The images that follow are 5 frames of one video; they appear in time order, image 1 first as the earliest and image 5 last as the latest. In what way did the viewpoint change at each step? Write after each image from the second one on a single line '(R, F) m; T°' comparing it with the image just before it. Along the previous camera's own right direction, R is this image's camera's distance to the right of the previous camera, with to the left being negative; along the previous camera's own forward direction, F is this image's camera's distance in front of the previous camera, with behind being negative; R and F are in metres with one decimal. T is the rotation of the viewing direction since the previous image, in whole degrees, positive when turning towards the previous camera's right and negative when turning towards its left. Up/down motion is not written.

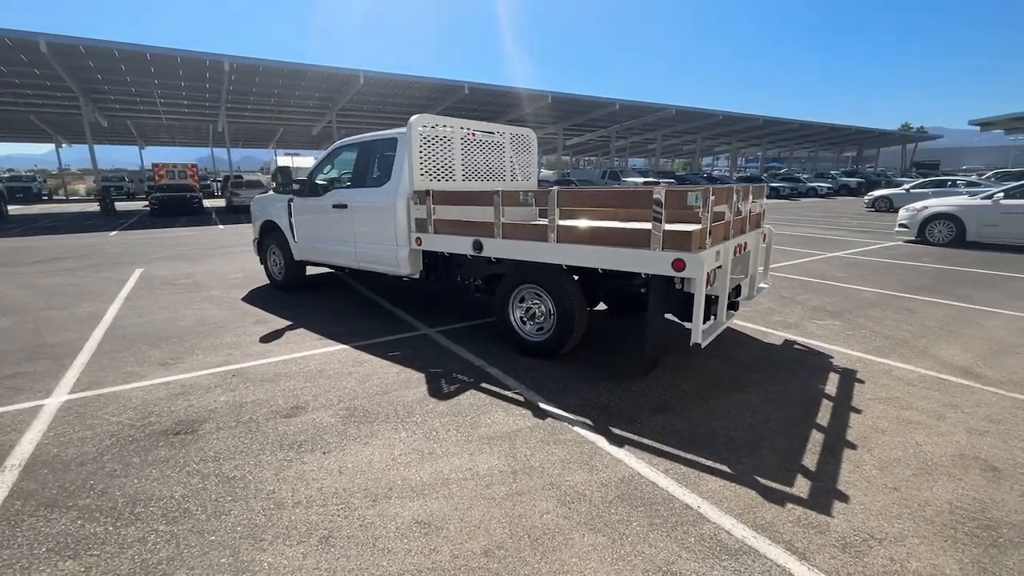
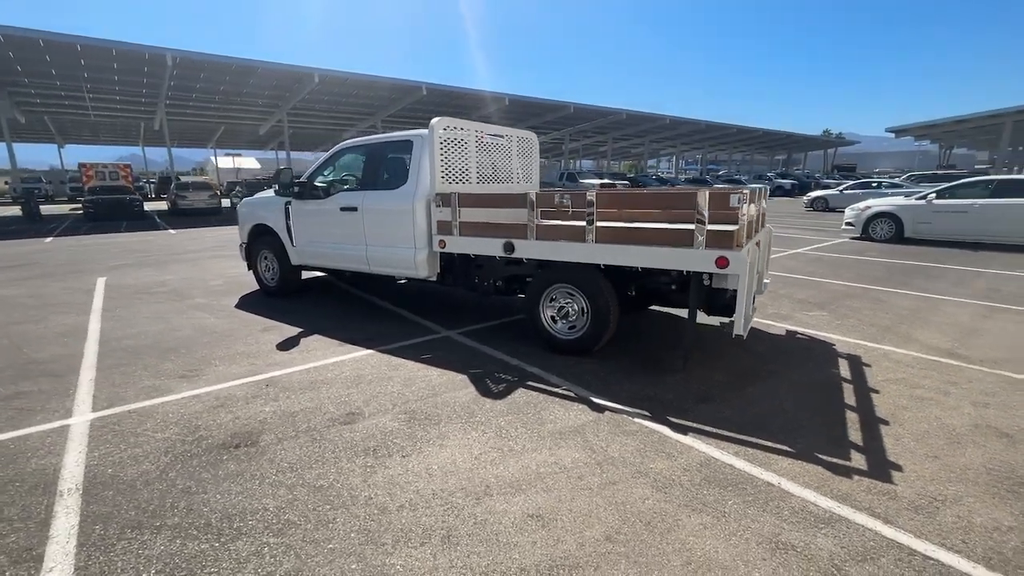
(-0.8, -0.1) m; +6°
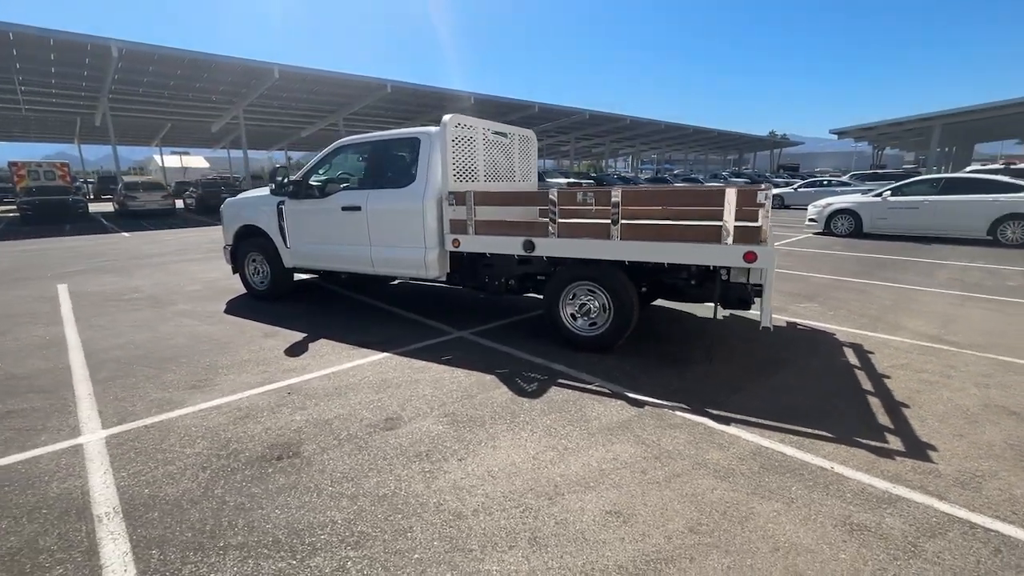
(-0.6, +0.1) m; +5°
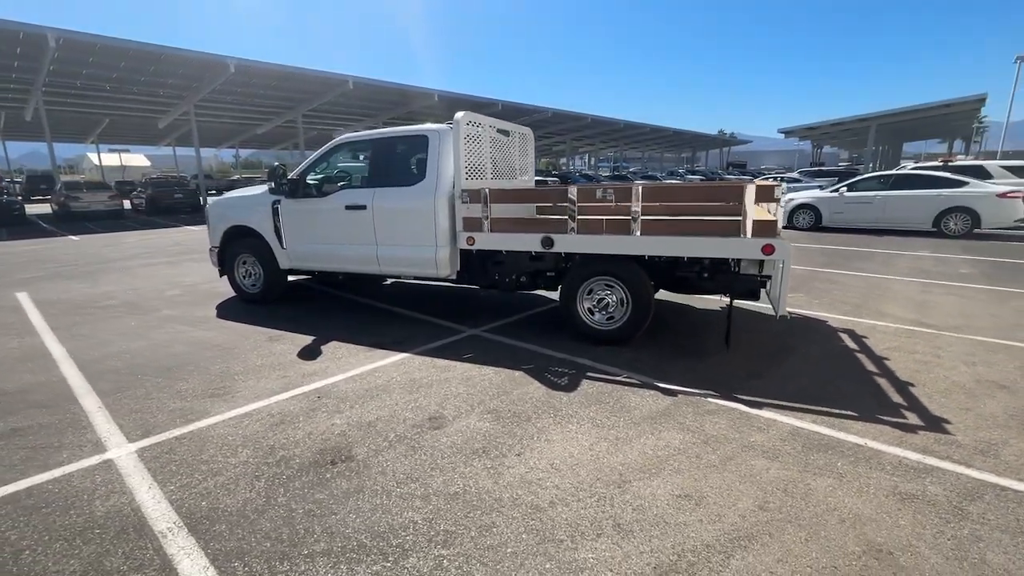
(-0.6, 0.0) m; +5°
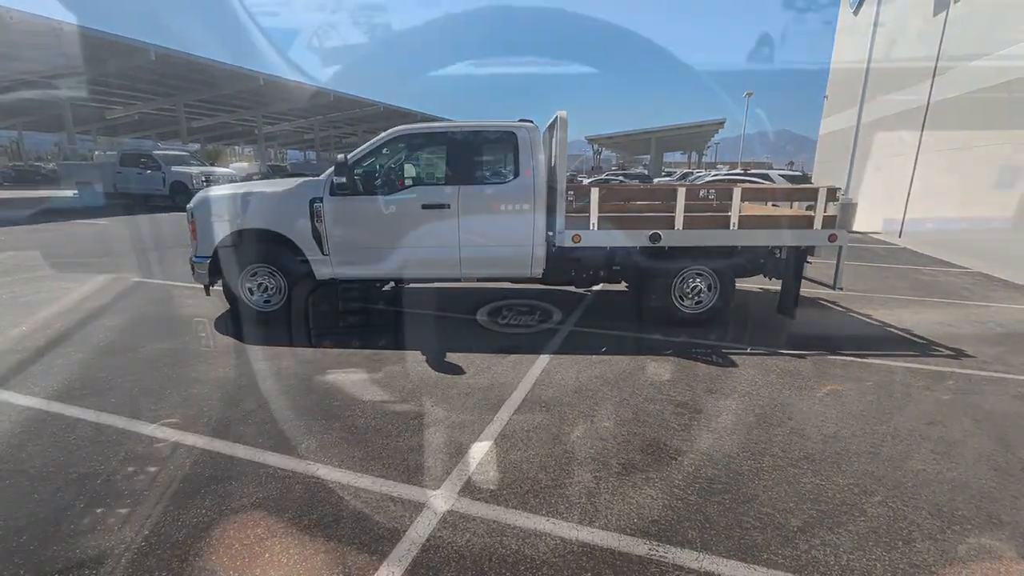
(-3.3, +0.6) m; +22°
